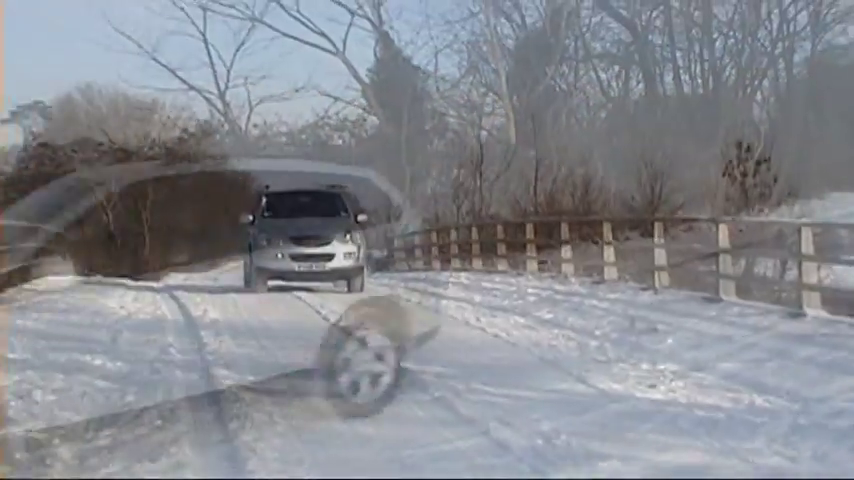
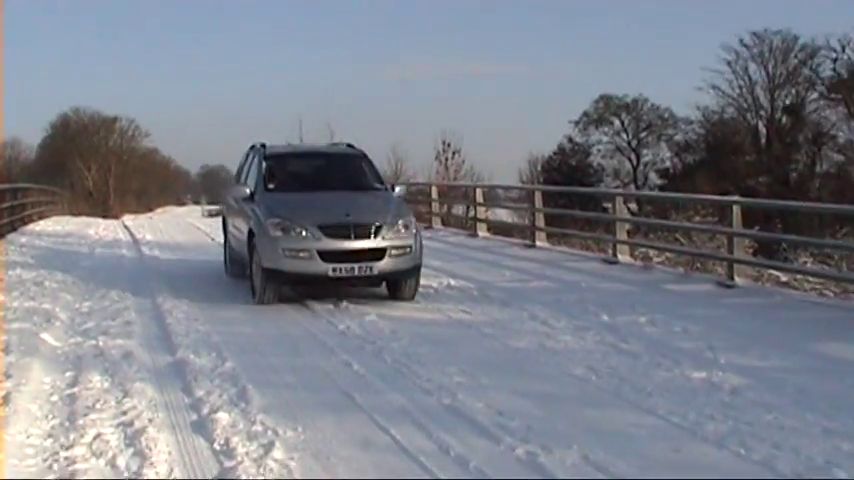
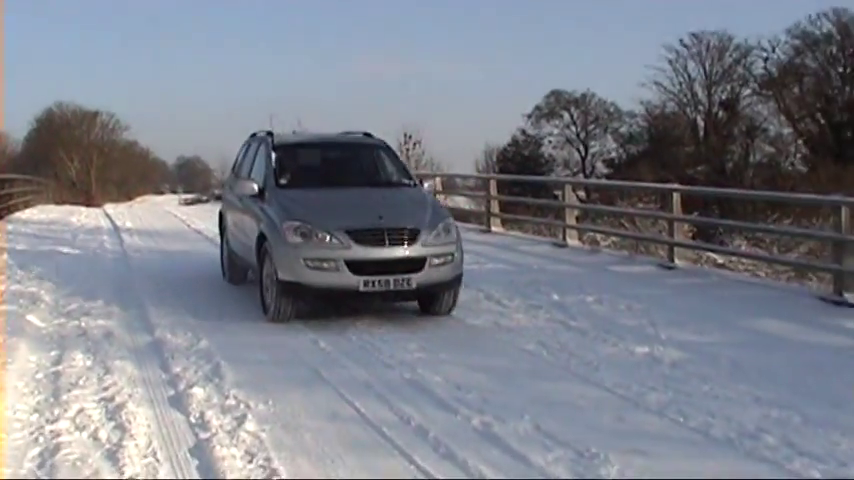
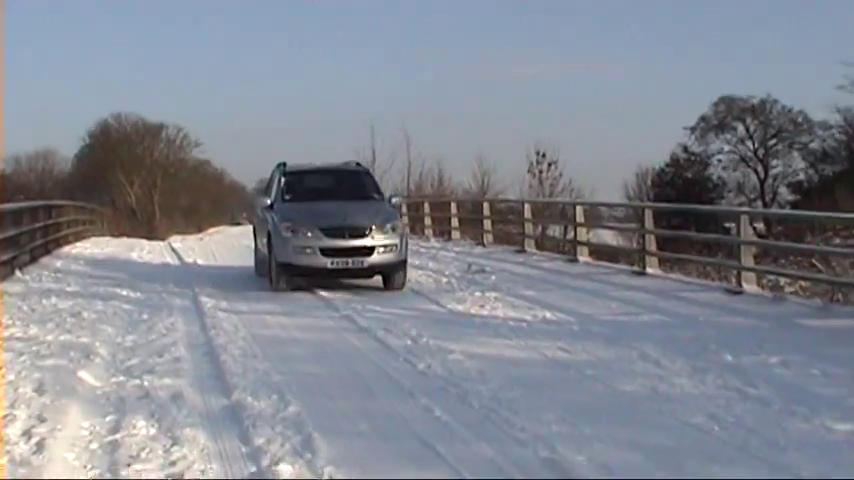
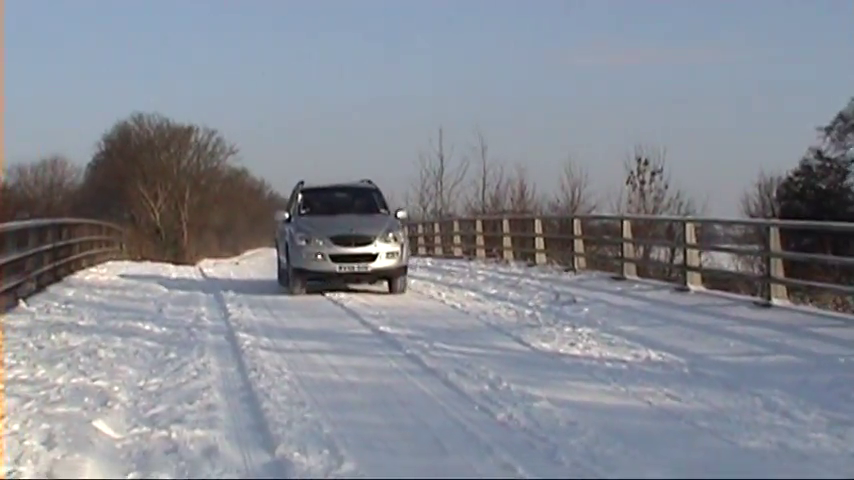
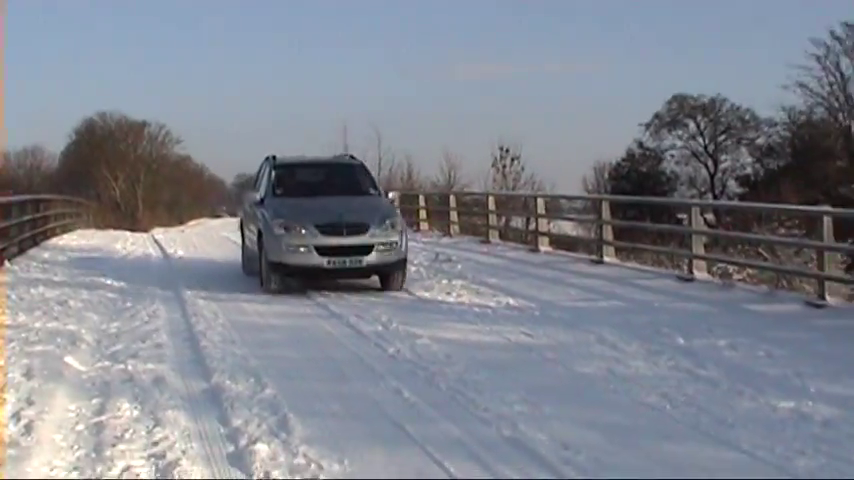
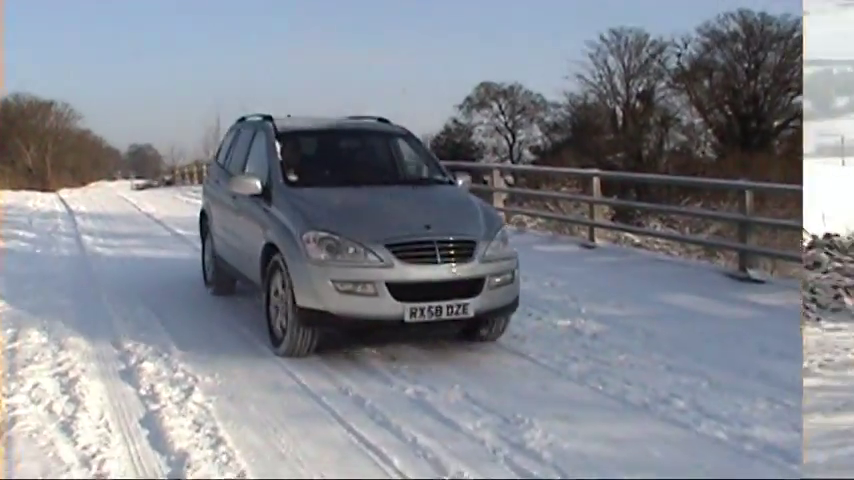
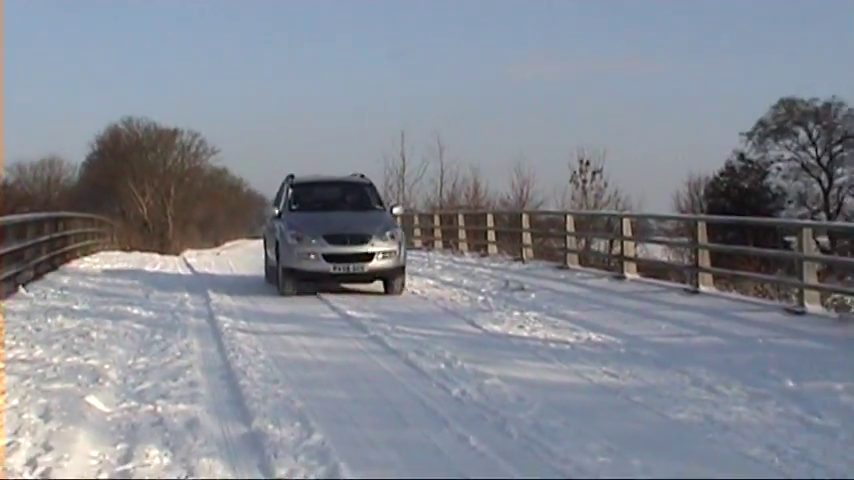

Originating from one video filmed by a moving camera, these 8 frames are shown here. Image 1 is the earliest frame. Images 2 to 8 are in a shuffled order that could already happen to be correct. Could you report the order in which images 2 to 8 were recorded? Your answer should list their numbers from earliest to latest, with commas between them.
5, 8, 4, 6, 2, 3, 7
